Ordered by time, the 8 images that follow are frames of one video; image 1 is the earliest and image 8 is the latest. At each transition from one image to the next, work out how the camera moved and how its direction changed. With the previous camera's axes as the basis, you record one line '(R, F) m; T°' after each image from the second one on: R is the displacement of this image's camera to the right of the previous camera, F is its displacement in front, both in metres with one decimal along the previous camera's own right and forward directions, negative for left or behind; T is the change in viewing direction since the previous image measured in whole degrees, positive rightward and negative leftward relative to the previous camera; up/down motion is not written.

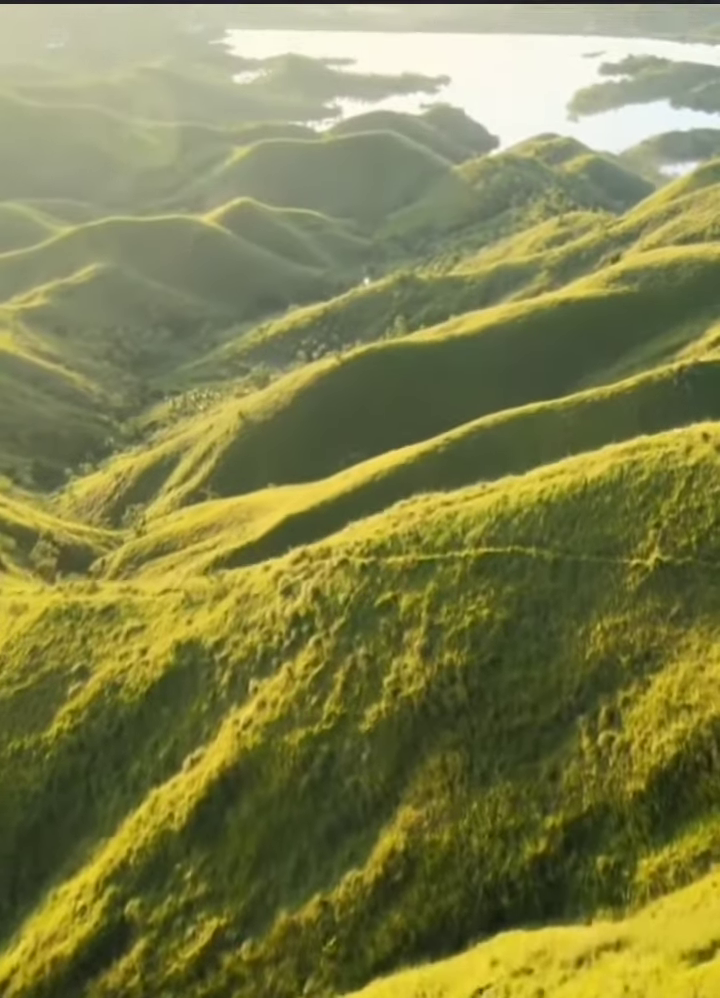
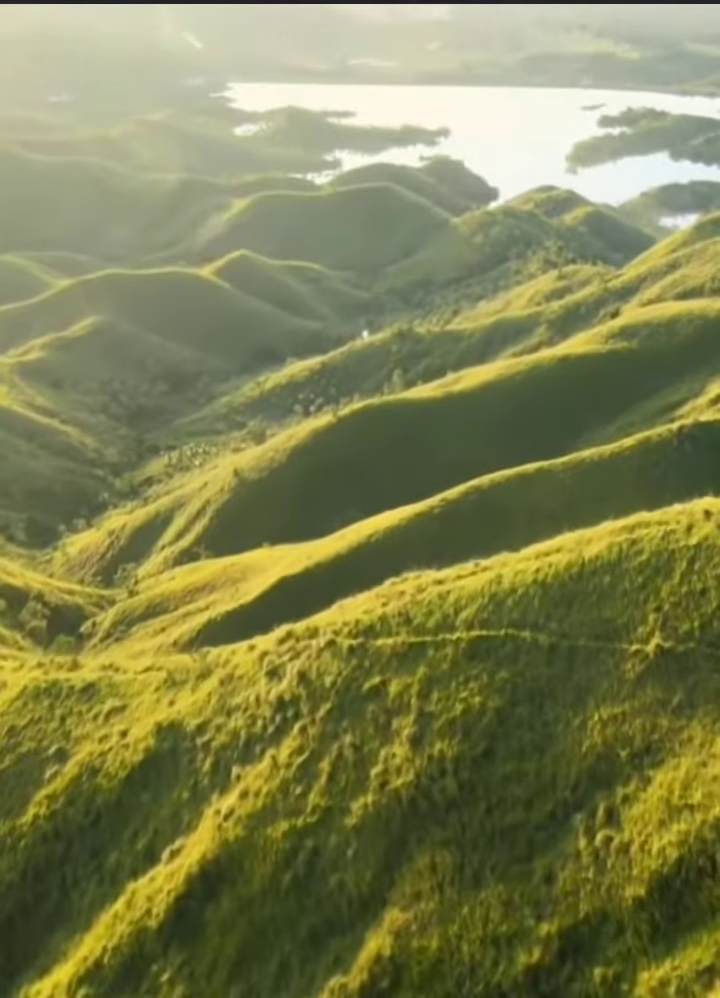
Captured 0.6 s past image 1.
(+0.2, +1.1) m; 0°
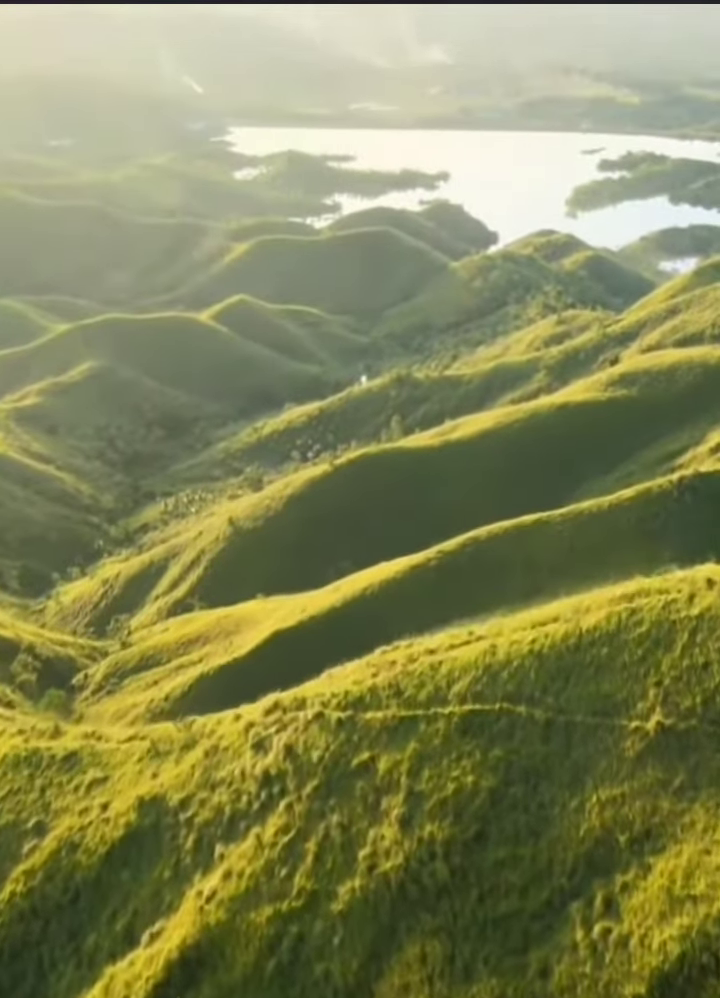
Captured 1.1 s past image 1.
(+0.2, +1.0) m; 0°
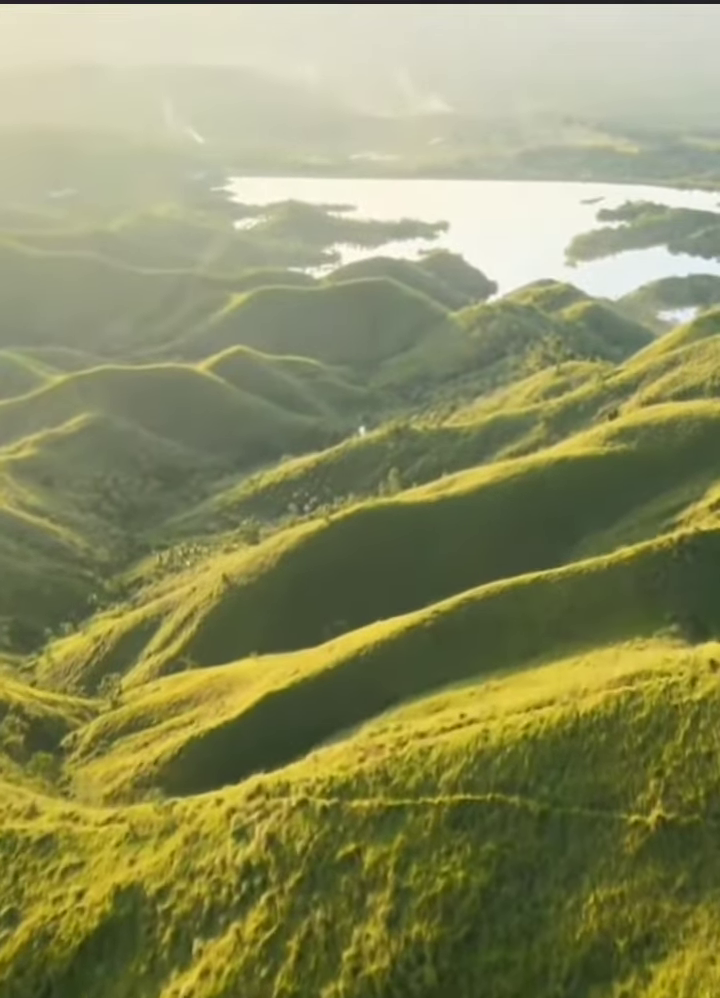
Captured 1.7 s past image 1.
(+0.2, +1.1) m; 0°
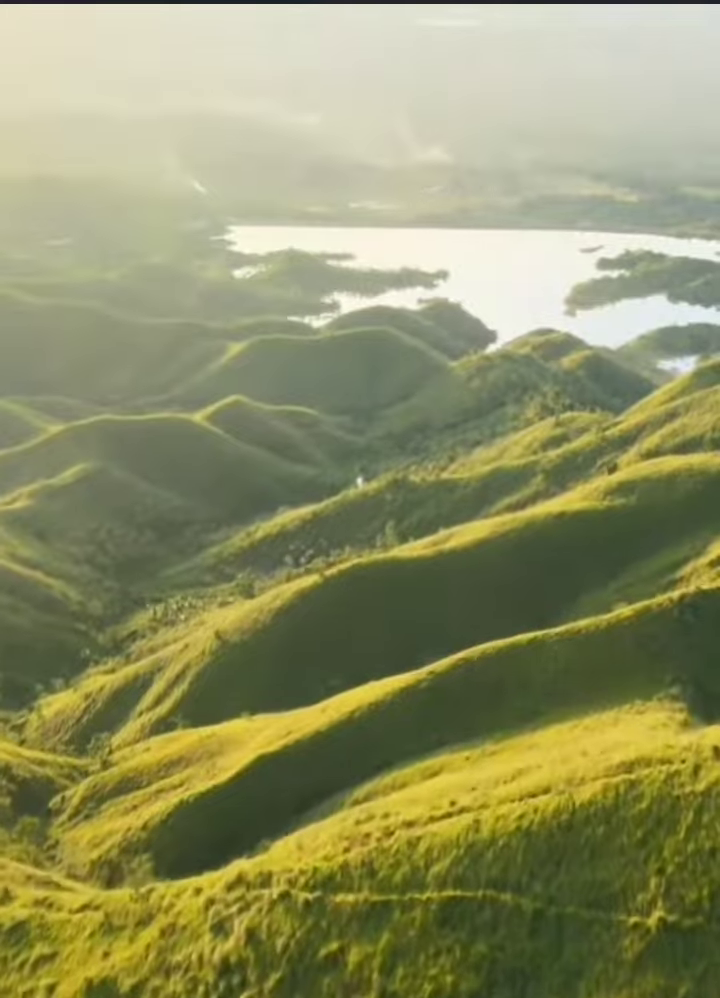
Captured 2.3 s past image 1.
(+0.2, +1.2) m; 0°
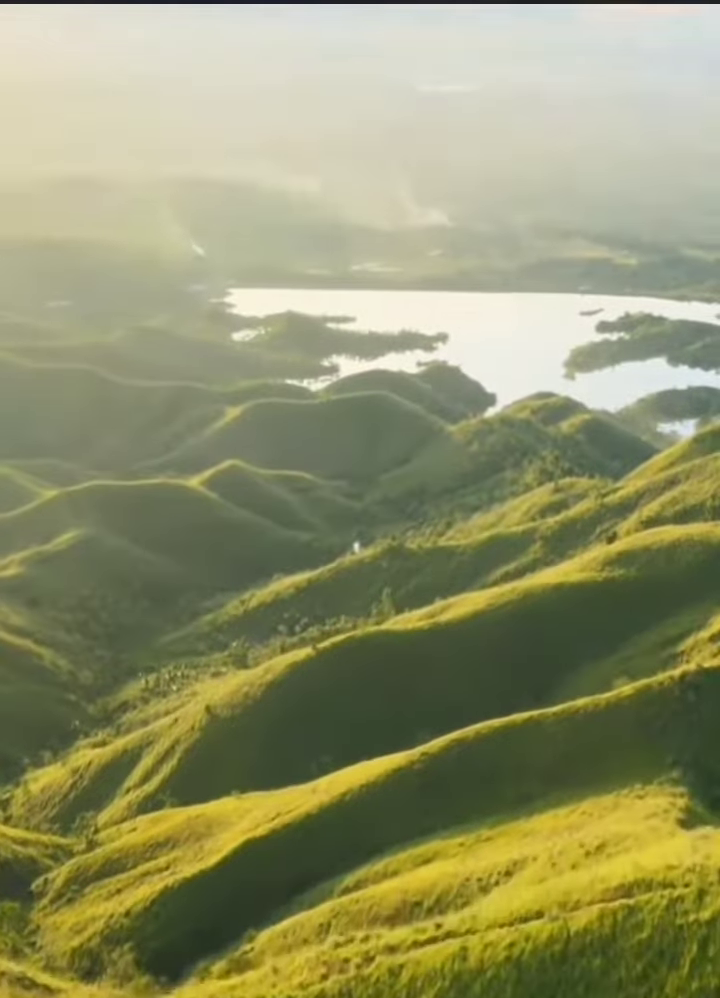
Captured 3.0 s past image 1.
(+0.3, +1.6) m; 0°
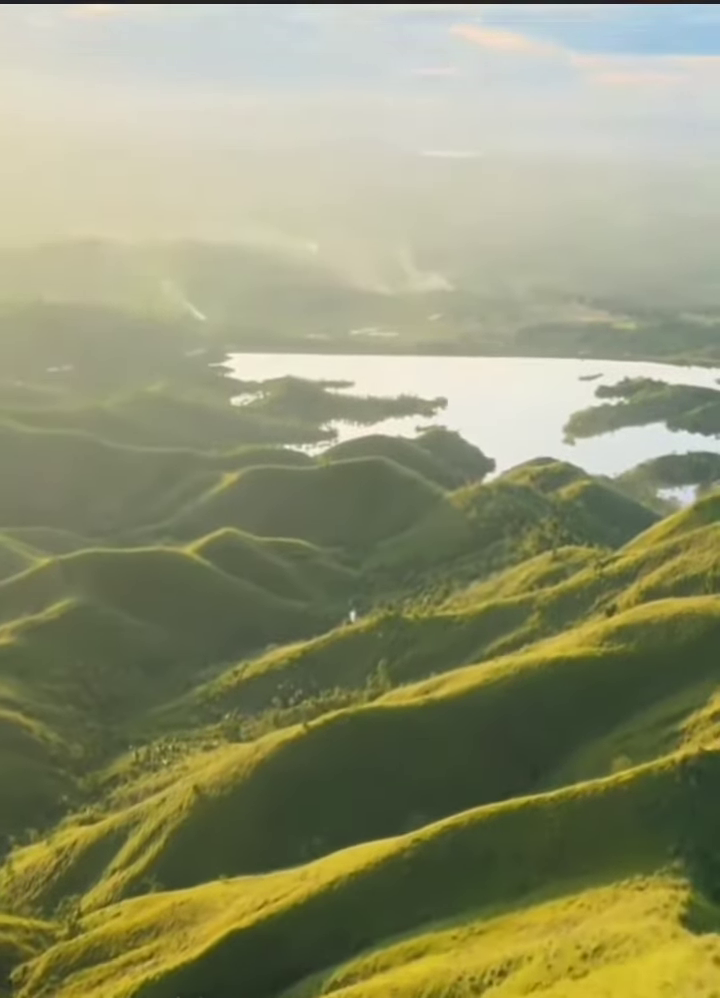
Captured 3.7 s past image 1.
(+0.3, +1.7) m; 0°
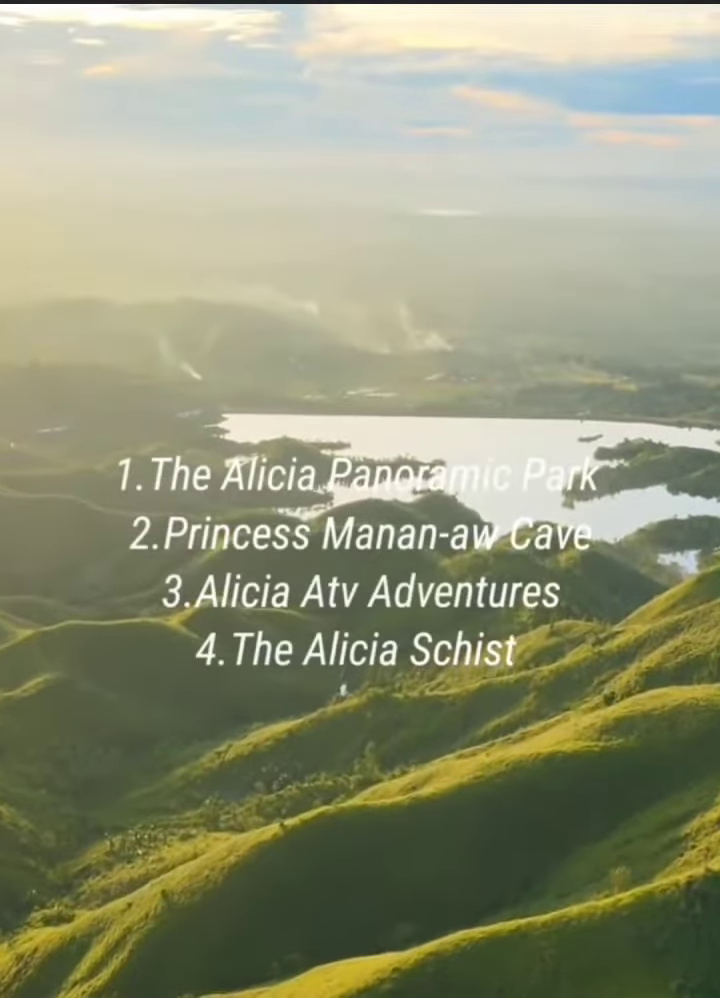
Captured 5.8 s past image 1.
(+0.7, +4.6) m; 0°
